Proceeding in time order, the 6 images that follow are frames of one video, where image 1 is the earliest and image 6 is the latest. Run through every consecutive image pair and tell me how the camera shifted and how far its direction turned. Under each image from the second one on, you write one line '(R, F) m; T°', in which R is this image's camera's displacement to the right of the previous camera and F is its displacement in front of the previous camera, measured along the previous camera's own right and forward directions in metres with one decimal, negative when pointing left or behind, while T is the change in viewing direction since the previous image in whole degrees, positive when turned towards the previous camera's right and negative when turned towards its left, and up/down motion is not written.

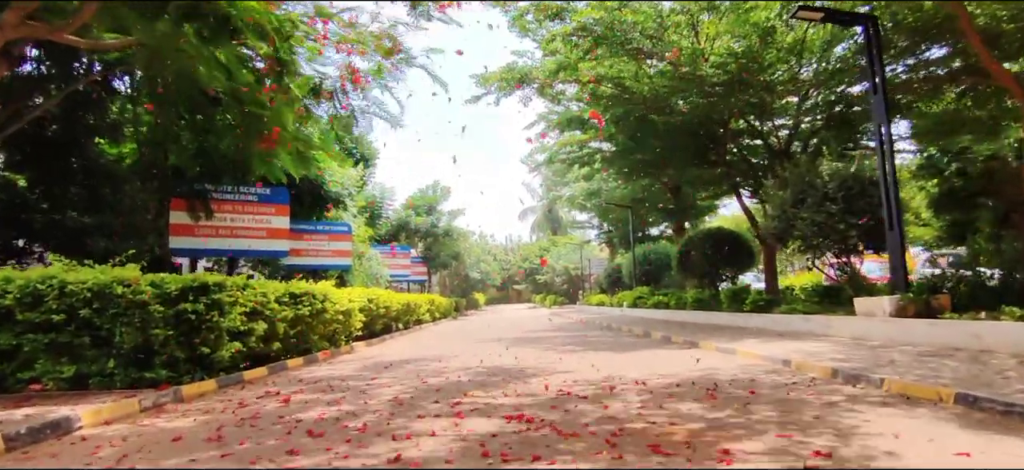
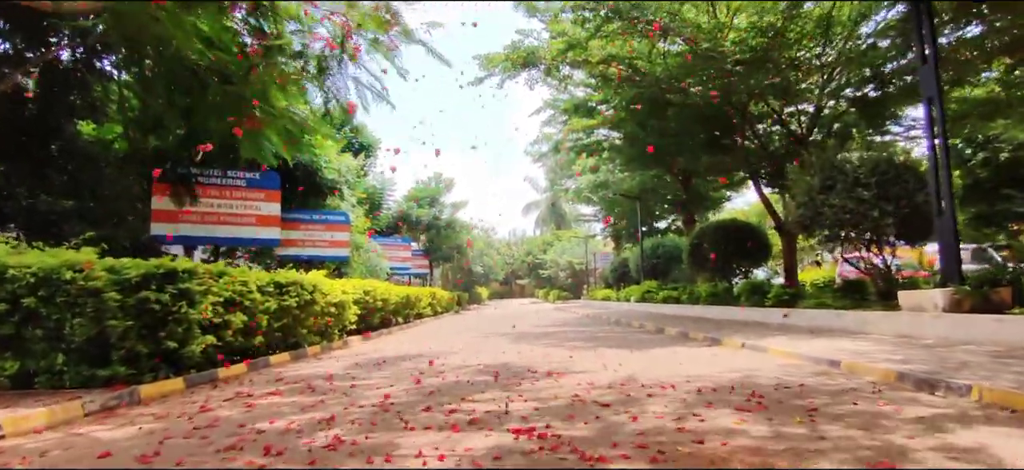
(0.0, +0.9) m; 0°
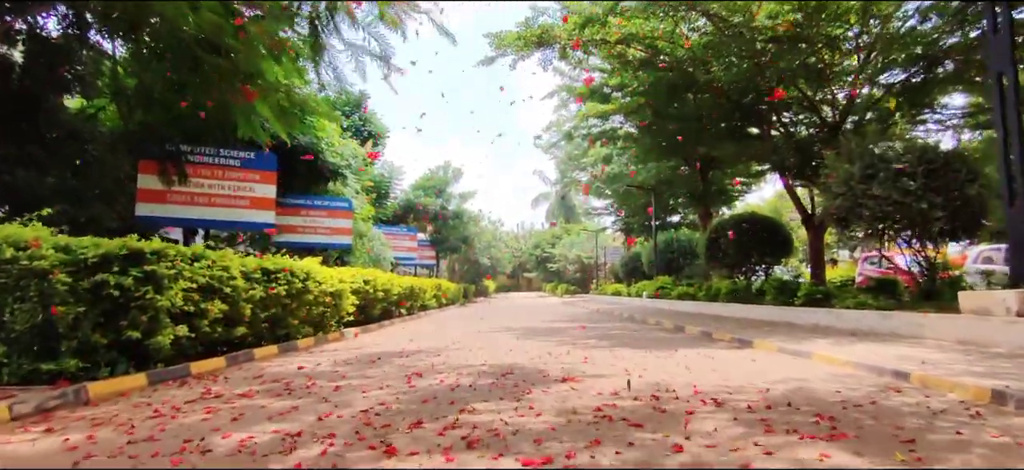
(0.0, +0.9) m; -1°
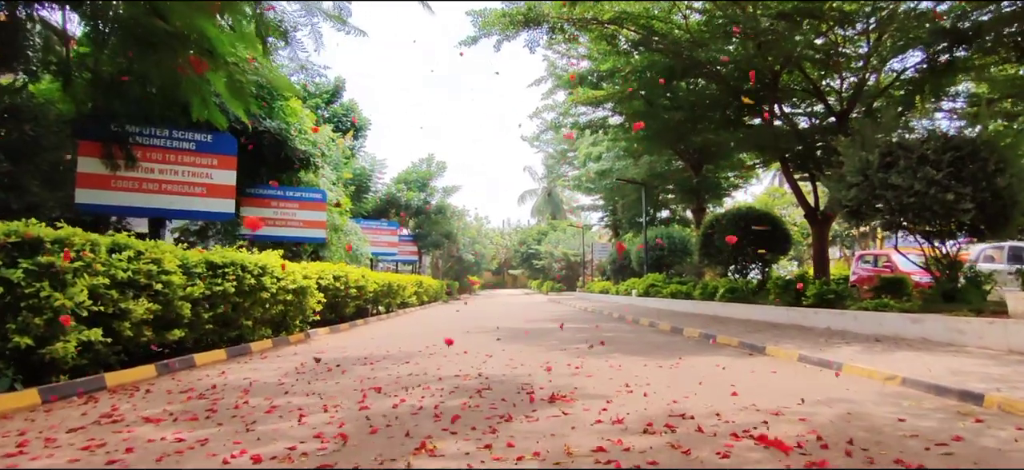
(+0.1, +1.1) m; +1°
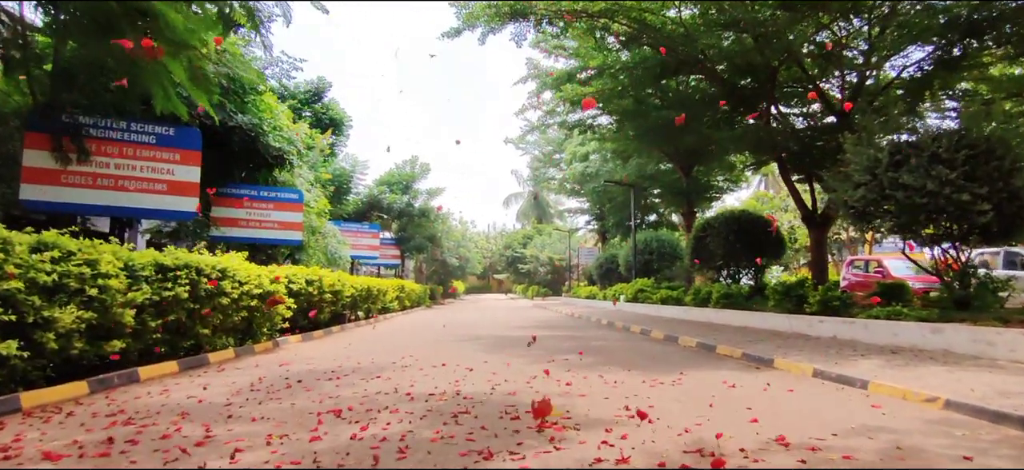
(0.0, +0.8) m; +1°
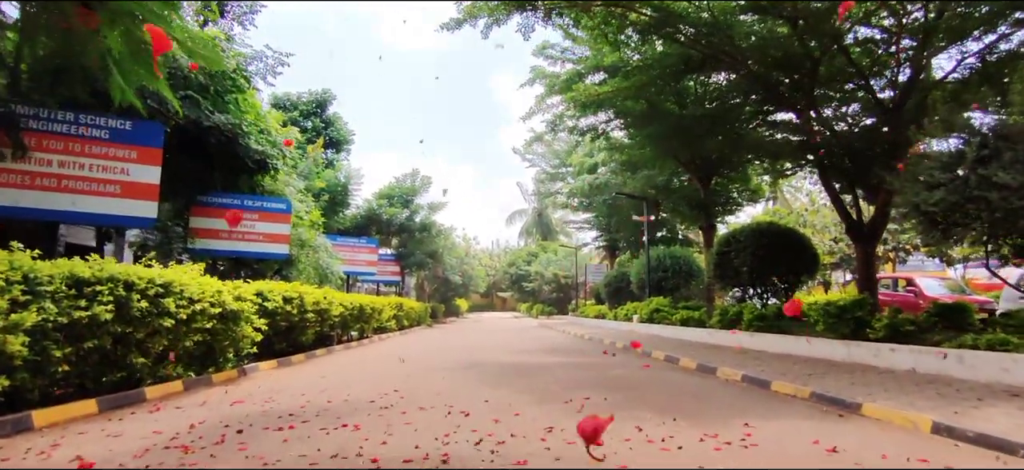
(0.0, +1.6) m; 0°
